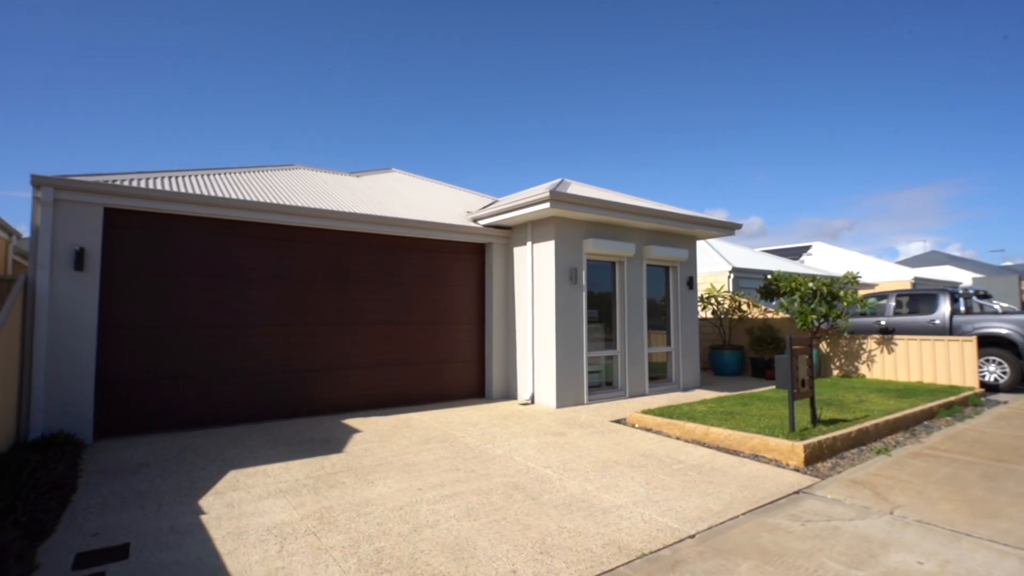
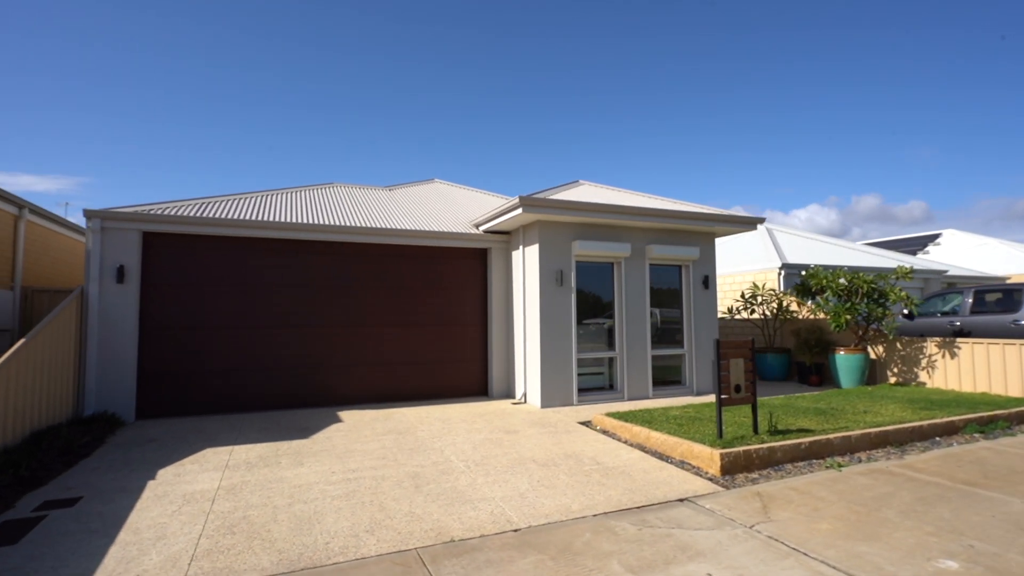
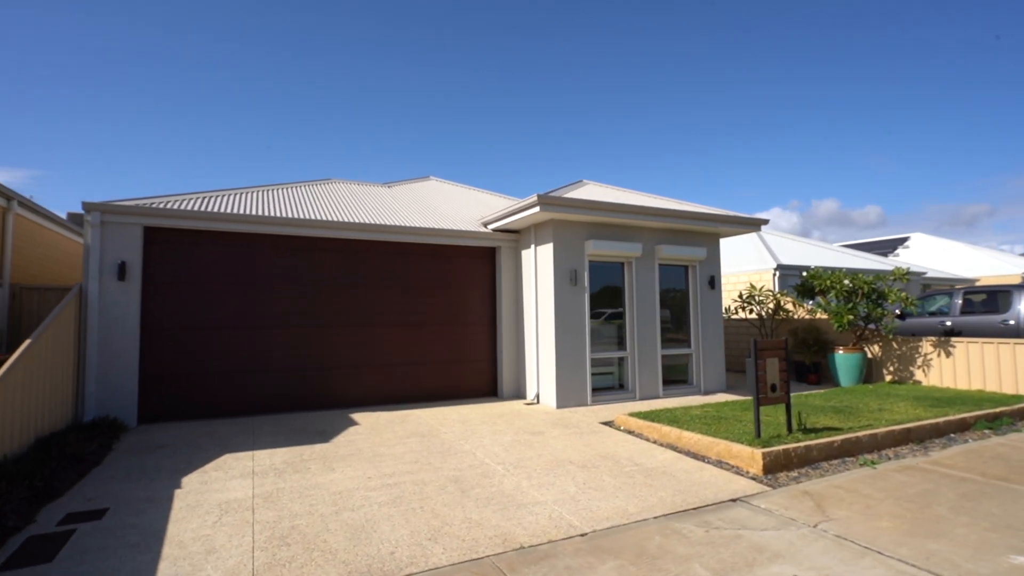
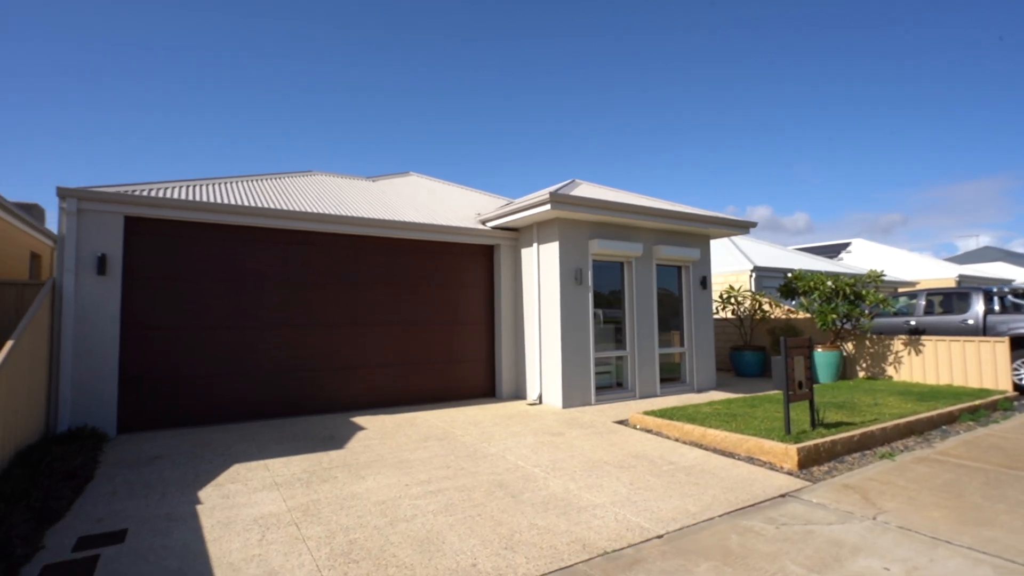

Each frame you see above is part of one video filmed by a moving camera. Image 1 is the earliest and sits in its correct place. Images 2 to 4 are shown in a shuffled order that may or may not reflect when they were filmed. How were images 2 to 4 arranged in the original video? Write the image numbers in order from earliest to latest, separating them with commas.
4, 3, 2
